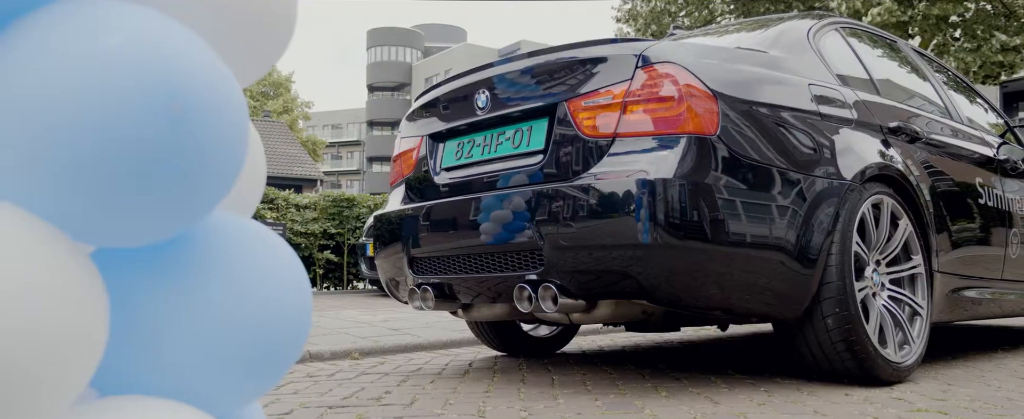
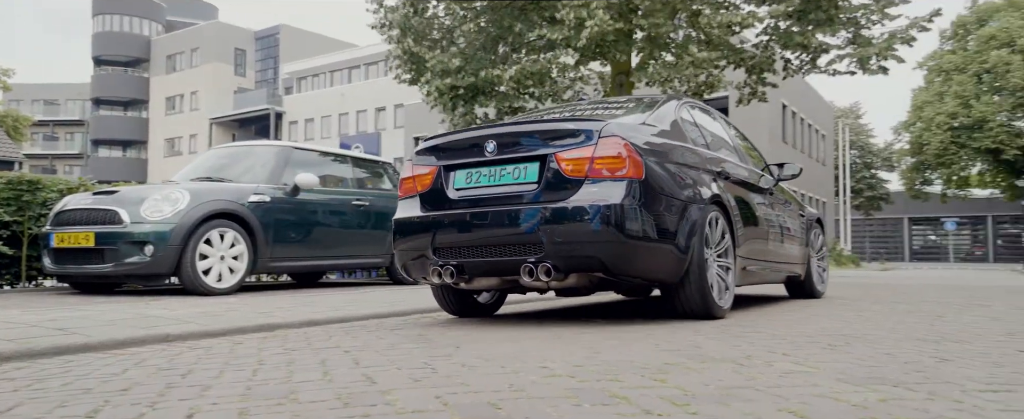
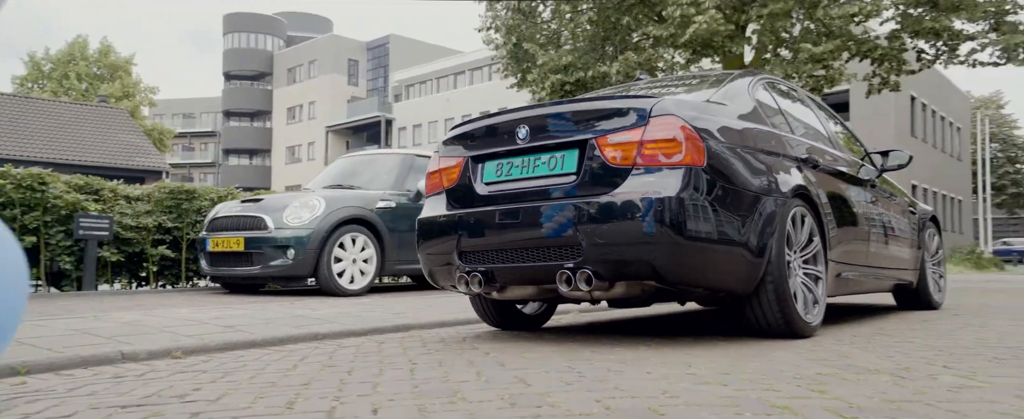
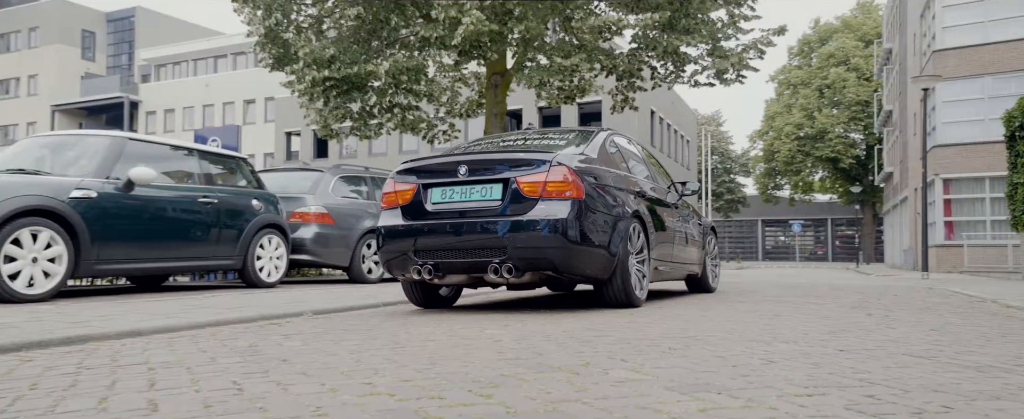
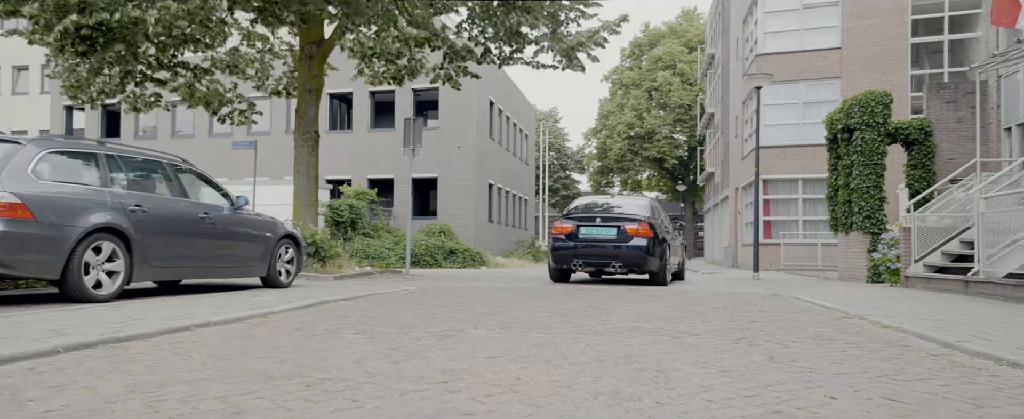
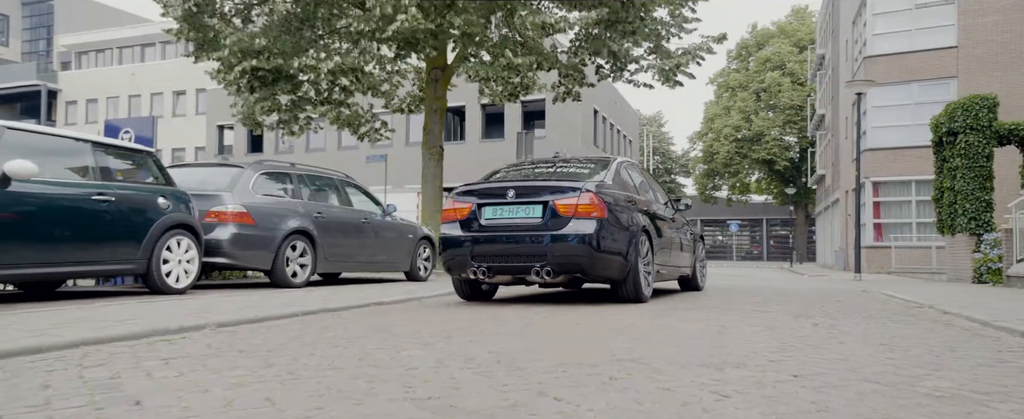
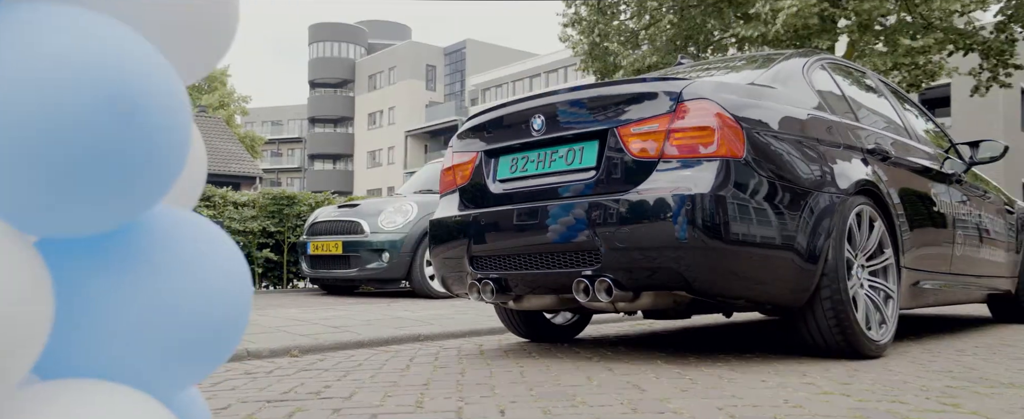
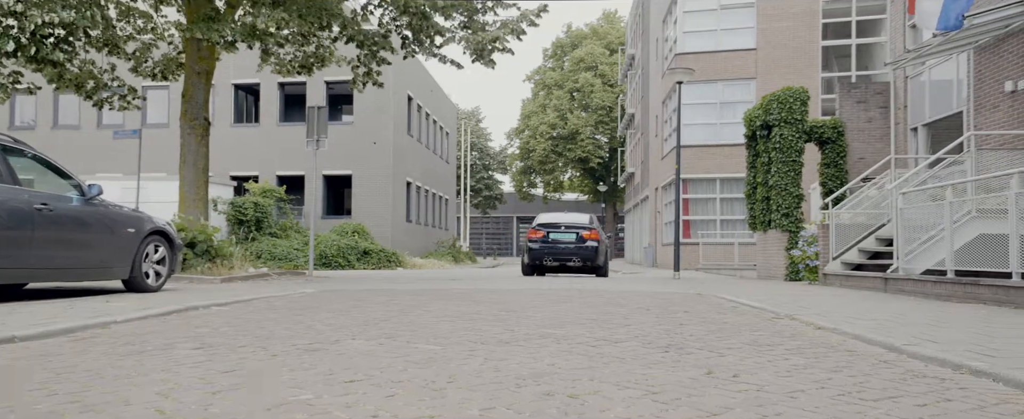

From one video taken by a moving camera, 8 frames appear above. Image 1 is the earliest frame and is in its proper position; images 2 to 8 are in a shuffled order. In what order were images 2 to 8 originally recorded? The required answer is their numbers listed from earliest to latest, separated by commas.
7, 3, 2, 4, 6, 5, 8
